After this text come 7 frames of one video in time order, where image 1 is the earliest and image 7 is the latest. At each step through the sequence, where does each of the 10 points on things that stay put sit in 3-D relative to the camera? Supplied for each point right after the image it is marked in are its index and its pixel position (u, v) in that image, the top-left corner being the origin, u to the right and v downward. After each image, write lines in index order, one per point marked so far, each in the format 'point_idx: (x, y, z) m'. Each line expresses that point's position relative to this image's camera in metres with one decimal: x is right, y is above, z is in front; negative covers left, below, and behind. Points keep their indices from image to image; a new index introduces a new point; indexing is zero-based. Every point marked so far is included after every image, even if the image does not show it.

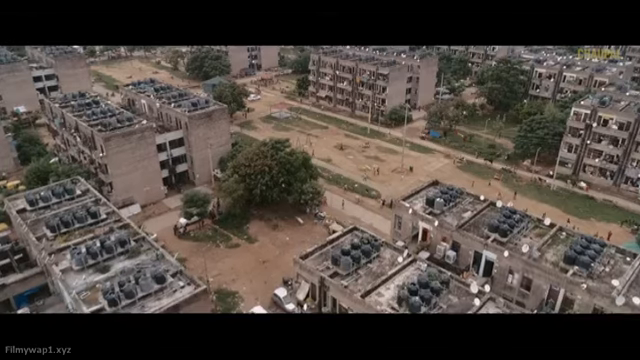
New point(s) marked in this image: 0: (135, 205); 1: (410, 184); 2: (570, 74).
0: (-4.3, -0.6, +10.7) m
1: (+2.5, -0.1, +12.6) m
2: (+9.0, +3.8, +16.3) m
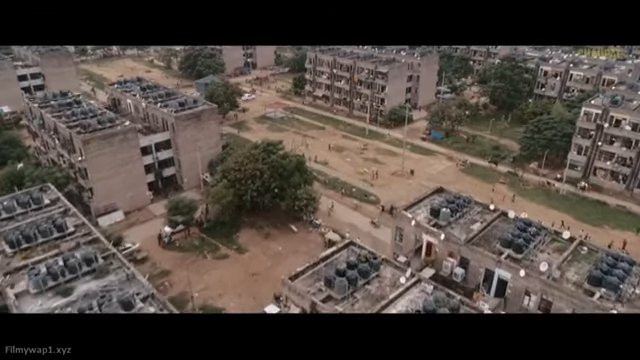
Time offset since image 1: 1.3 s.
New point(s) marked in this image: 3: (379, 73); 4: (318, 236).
0: (-4.5, -0.7, +10.0) m
1: (+2.4, -0.2, +11.9) m
2: (+8.8, +3.7, +15.6) m
3: (+2.1, +3.9, +16.4) m
4: (0.0, -1.2, +9.6) m
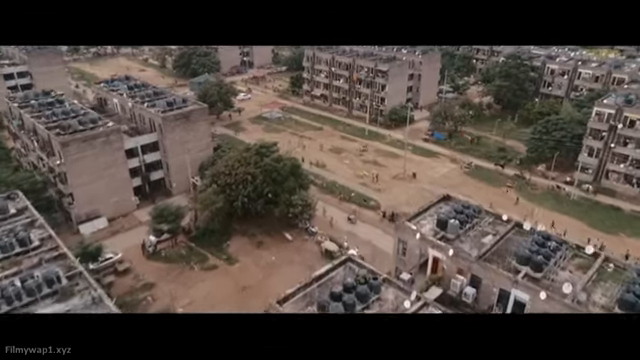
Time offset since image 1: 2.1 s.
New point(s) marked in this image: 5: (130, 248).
0: (-4.5, -0.8, +9.4) m
1: (+2.3, -0.3, +11.2) m
2: (+8.8, +3.6, +15.0) m
3: (+2.1, +3.8, +15.7) m
4: (-0.1, -1.3, +9.0) m
5: (-3.6, -1.3, +8.7) m
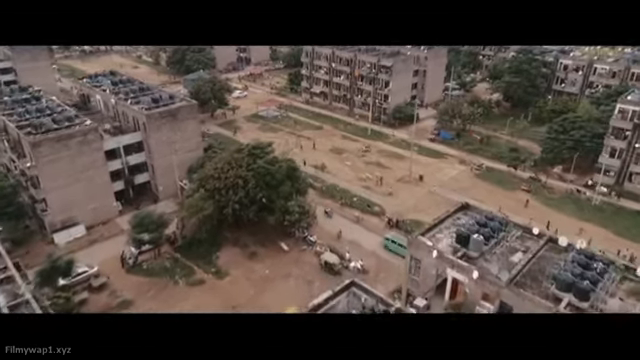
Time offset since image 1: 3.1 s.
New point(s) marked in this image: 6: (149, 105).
0: (-4.5, -0.9, +8.5) m
1: (+2.3, -0.4, +10.4) m
2: (+8.8, +3.6, +14.1) m
3: (+2.1, +3.7, +14.9) m
4: (-0.1, -1.4, +8.1) m
5: (-3.7, -1.4, +7.8) m
6: (-3.6, +1.6, +9.7) m
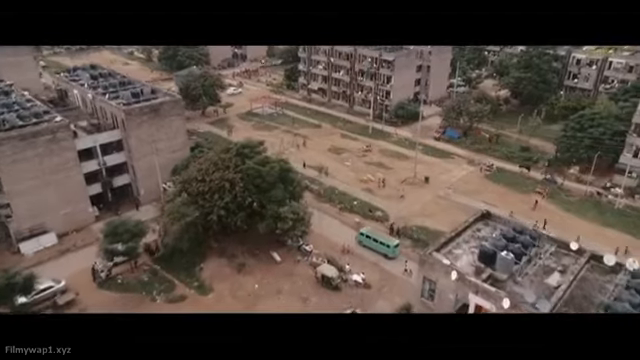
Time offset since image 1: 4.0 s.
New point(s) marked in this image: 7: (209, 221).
0: (-4.6, -0.9, +7.7) m
1: (+2.2, -0.4, +9.5) m
2: (+8.7, +3.5, +13.2) m
3: (+2.0, +3.7, +14.0) m
4: (-0.2, -1.4, +7.3) m
5: (-3.7, -1.4, +6.9) m
6: (-3.7, +1.6, +8.8) m
7: (-1.8, -0.7, +7.3) m
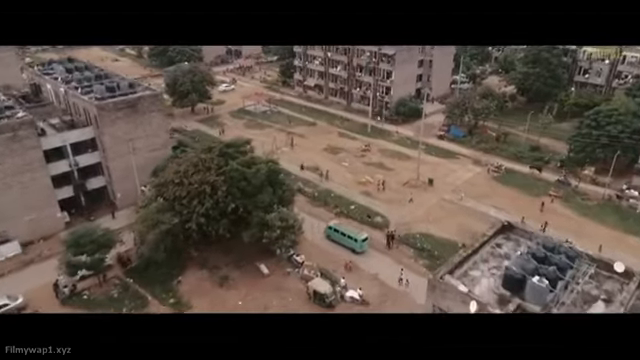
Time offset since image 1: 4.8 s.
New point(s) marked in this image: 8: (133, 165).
0: (-4.7, -1.0, +6.9) m
1: (+2.1, -0.5, +8.7) m
2: (+8.6, +3.5, +12.4) m
3: (+1.9, +3.6, +13.2) m
4: (-0.3, -1.5, +6.5) m
5: (-3.8, -1.5, +6.1) m
6: (-3.8, +1.5, +8.0) m
7: (-1.9, -0.7, +6.6) m
8: (-3.3, +0.3, +8.2) m
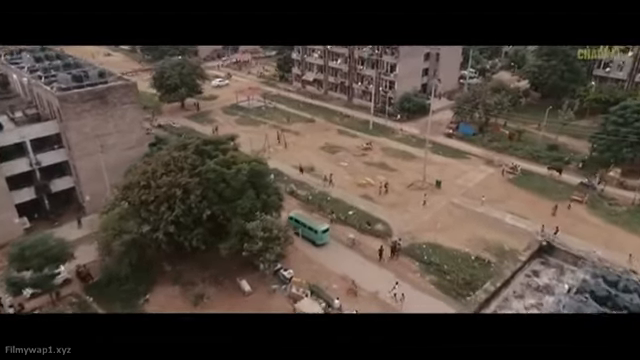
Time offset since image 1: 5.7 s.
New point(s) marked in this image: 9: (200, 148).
0: (-4.8, -1.0, +6.0) m
1: (+2.0, -0.5, +7.8) m
2: (+8.5, +3.4, +11.4) m
3: (+1.8, +3.6, +12.3) m
4: (-0.4, -1.5, +5.5) m
5: (-3.9, -1.5, +5.2) m
6: (-3.9, +1.5, +7.1) m
7: (-2.0, -0.7, +5.6) m
8: (-3.4, +0.3, +7.3) m
9: (-1.6, +0.4, +6.0) m
